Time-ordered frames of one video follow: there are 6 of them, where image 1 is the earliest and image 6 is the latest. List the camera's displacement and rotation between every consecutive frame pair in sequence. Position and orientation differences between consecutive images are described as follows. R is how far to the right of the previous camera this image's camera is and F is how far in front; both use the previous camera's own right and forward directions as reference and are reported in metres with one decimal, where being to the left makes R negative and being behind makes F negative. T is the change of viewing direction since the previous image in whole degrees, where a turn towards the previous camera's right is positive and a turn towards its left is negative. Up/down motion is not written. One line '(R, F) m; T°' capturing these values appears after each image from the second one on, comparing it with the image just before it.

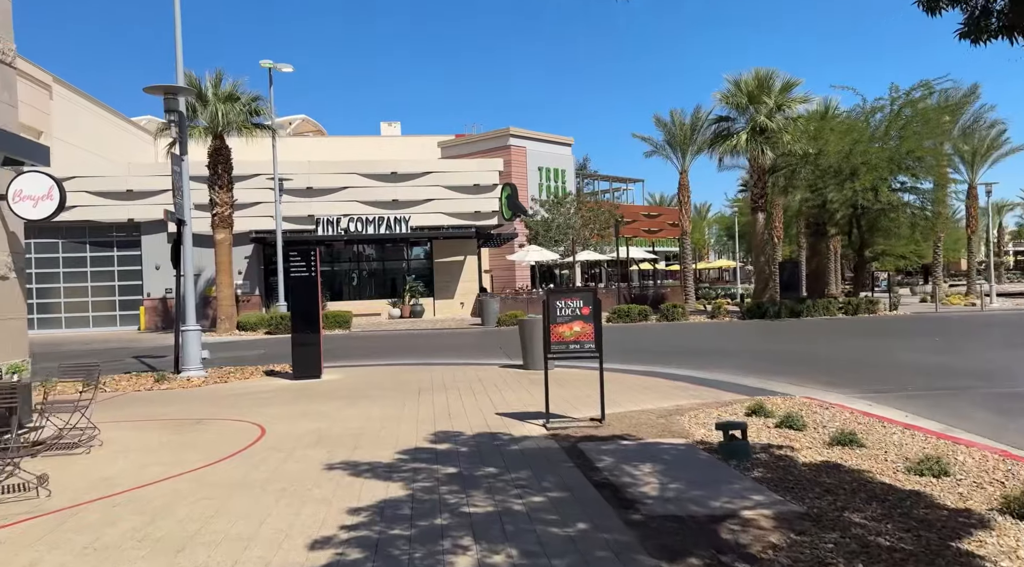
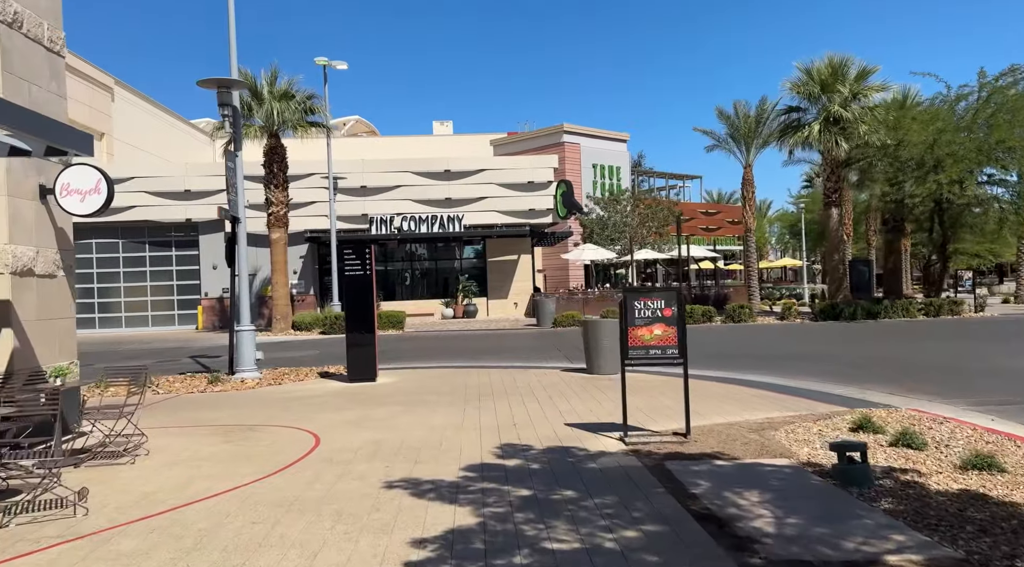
(-0.2, +0.7) m; -4°
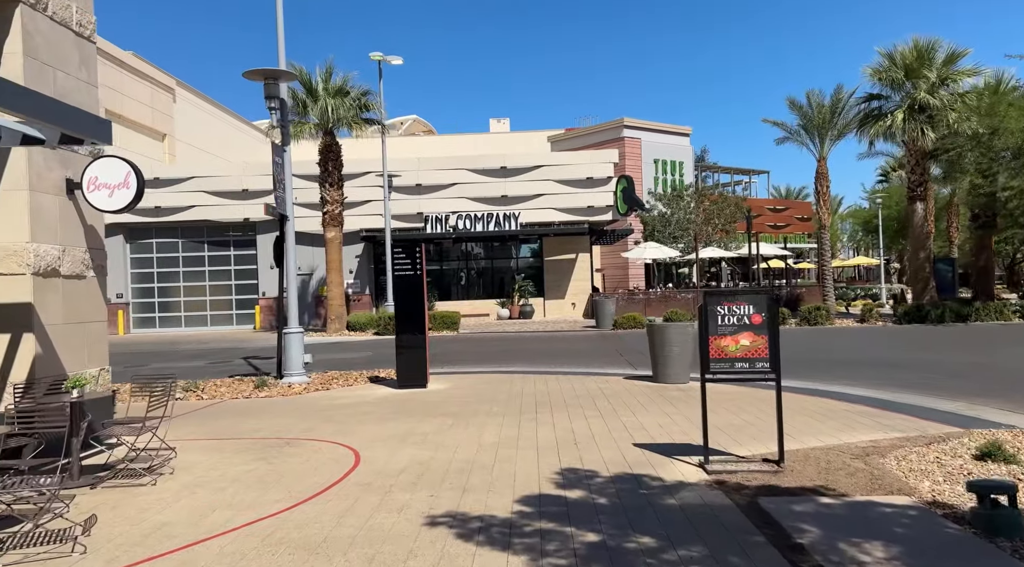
(0.0, +0.9) m; -4°
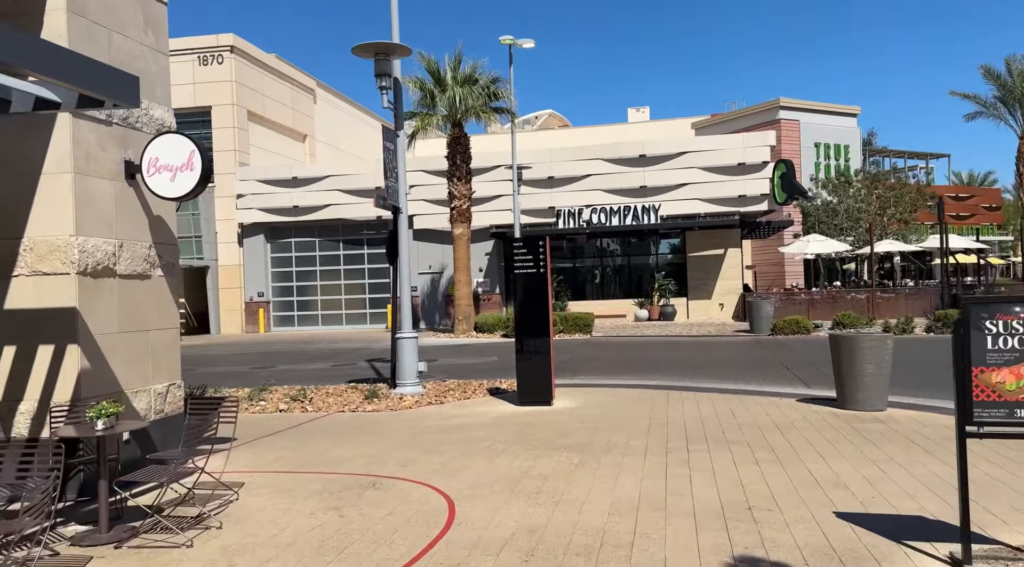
(-0.1, +1.9) m; -10°
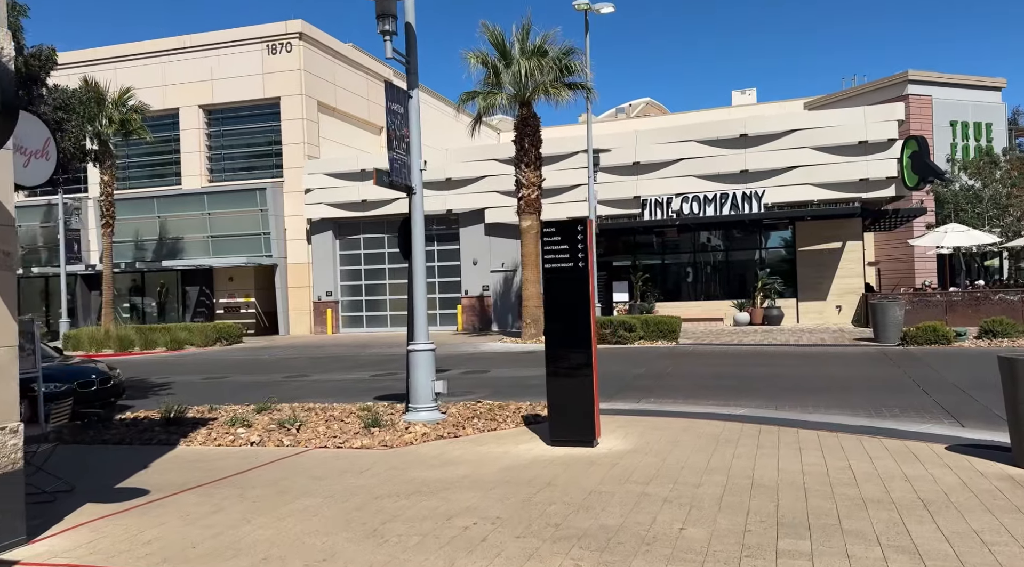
(+0.8, +2.8) m; -8°
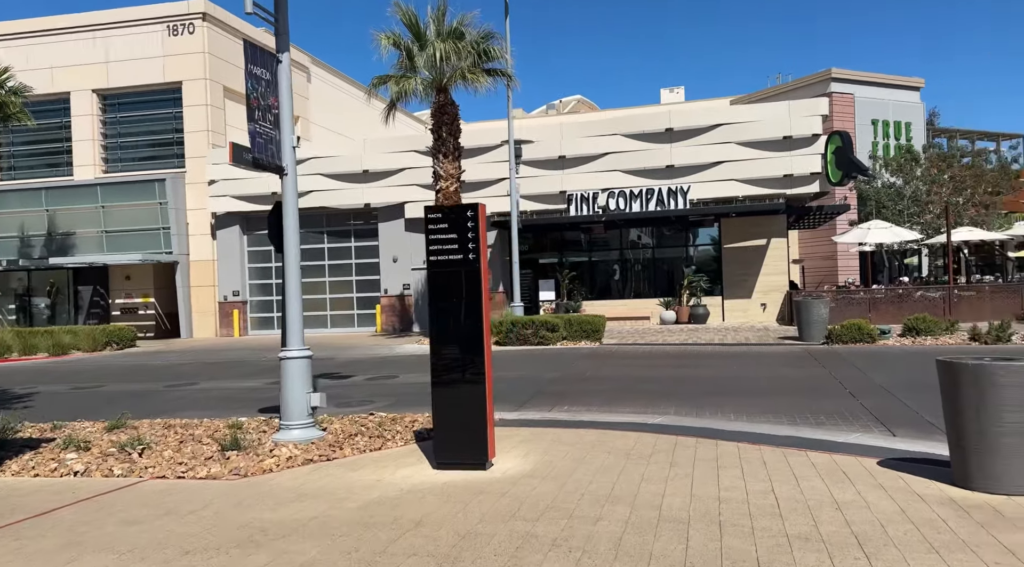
(+0.5, +1.2) m; +5°
